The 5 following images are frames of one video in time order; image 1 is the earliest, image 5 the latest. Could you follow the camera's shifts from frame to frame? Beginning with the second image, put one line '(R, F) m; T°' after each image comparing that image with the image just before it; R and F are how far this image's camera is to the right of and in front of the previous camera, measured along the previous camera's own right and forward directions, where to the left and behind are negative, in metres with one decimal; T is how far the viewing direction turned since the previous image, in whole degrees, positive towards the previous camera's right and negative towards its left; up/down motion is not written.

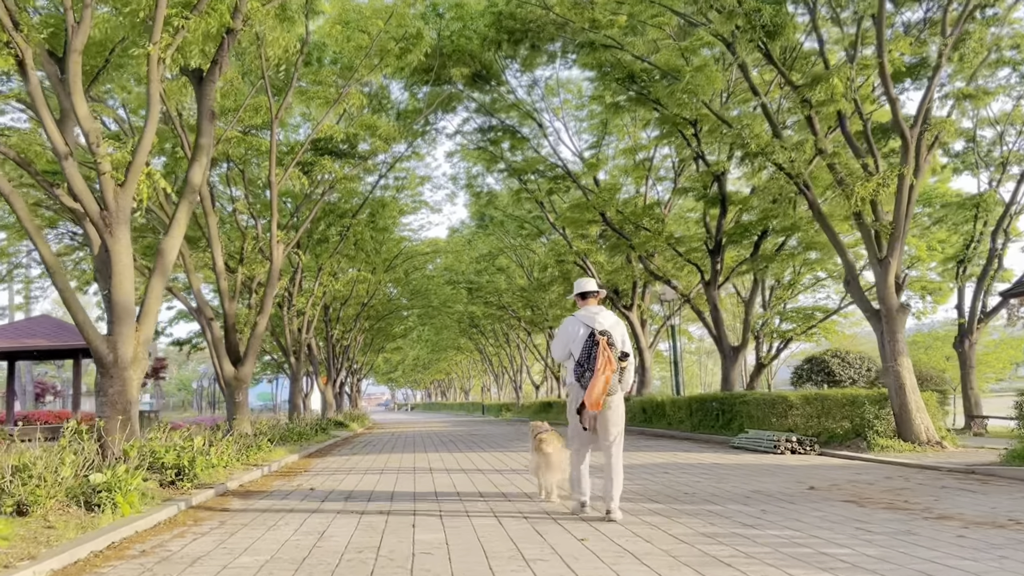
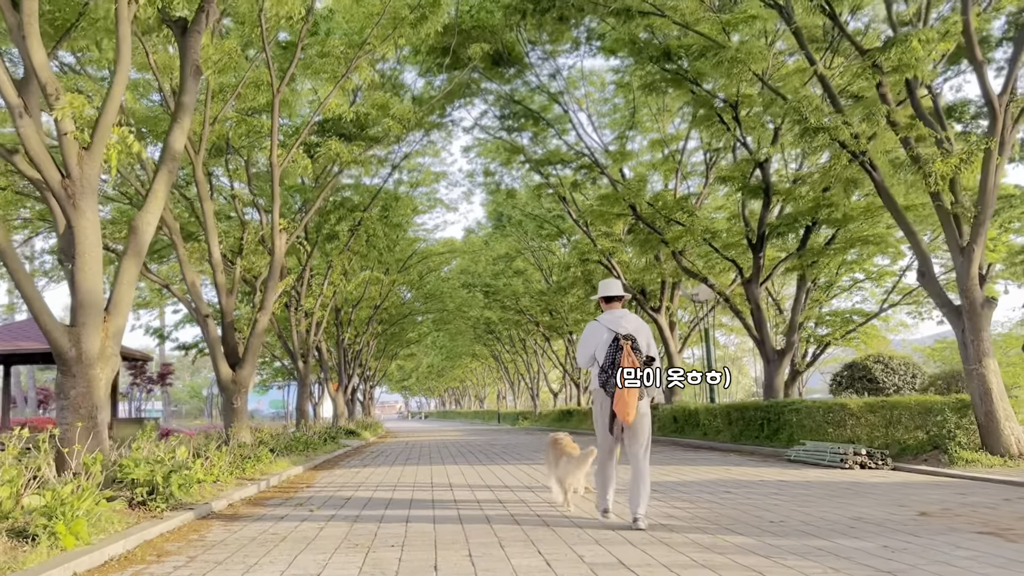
(-0.2, +1.3) m; -1°
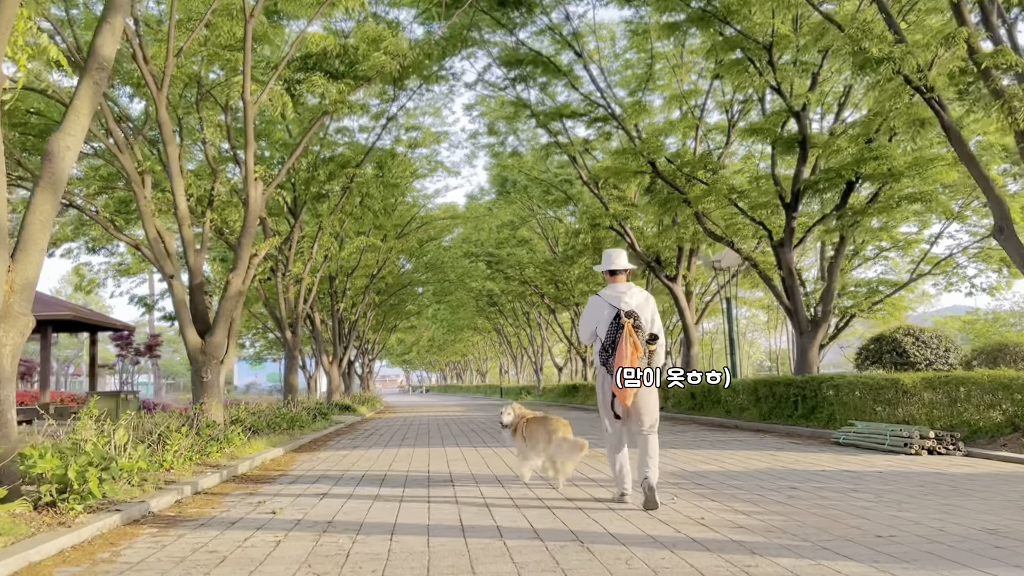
(-0.1, +1.4) m; 0°
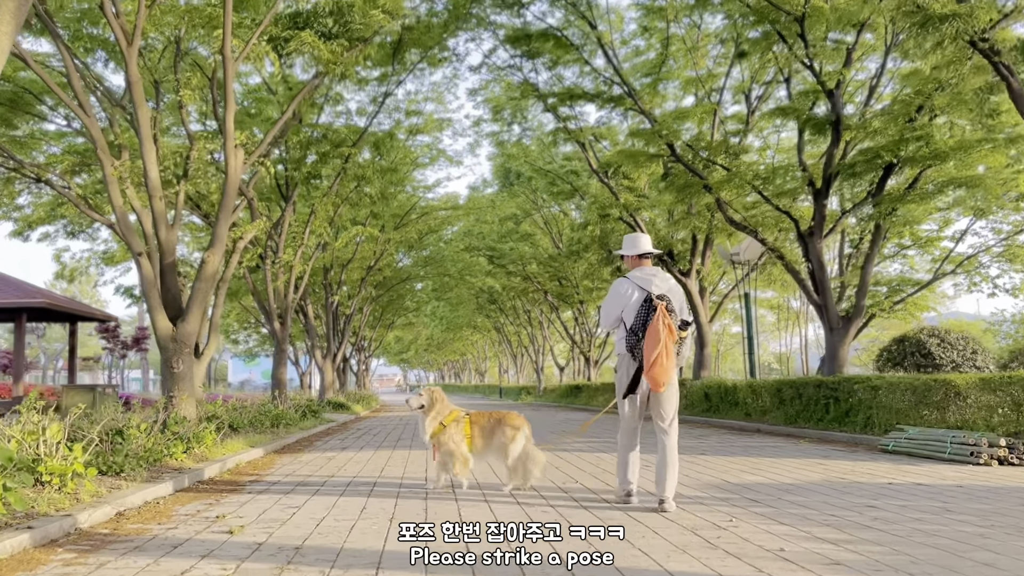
(-0.1, +1.1) m; 0°
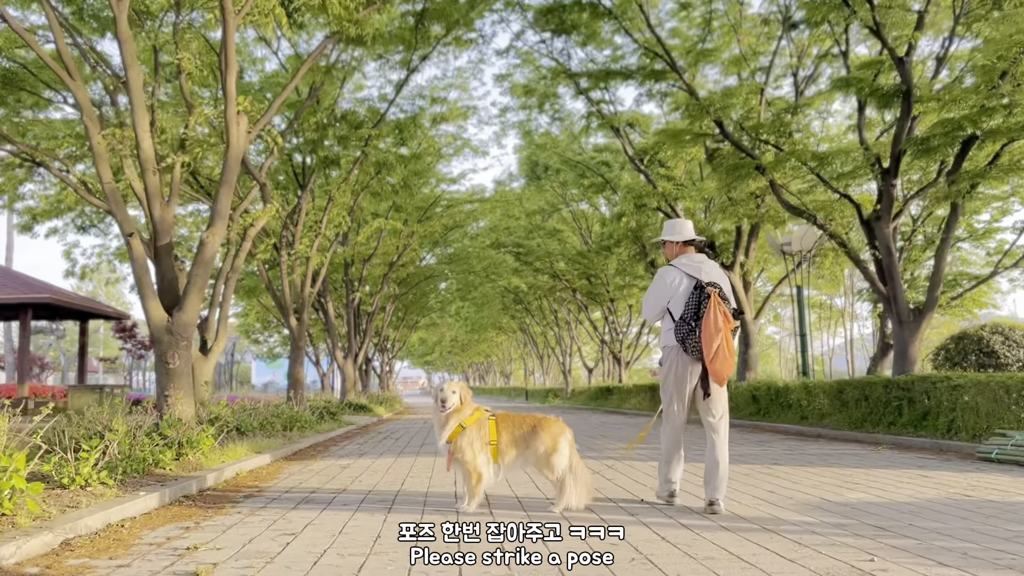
(-0.2, +1.1) m; -2°
